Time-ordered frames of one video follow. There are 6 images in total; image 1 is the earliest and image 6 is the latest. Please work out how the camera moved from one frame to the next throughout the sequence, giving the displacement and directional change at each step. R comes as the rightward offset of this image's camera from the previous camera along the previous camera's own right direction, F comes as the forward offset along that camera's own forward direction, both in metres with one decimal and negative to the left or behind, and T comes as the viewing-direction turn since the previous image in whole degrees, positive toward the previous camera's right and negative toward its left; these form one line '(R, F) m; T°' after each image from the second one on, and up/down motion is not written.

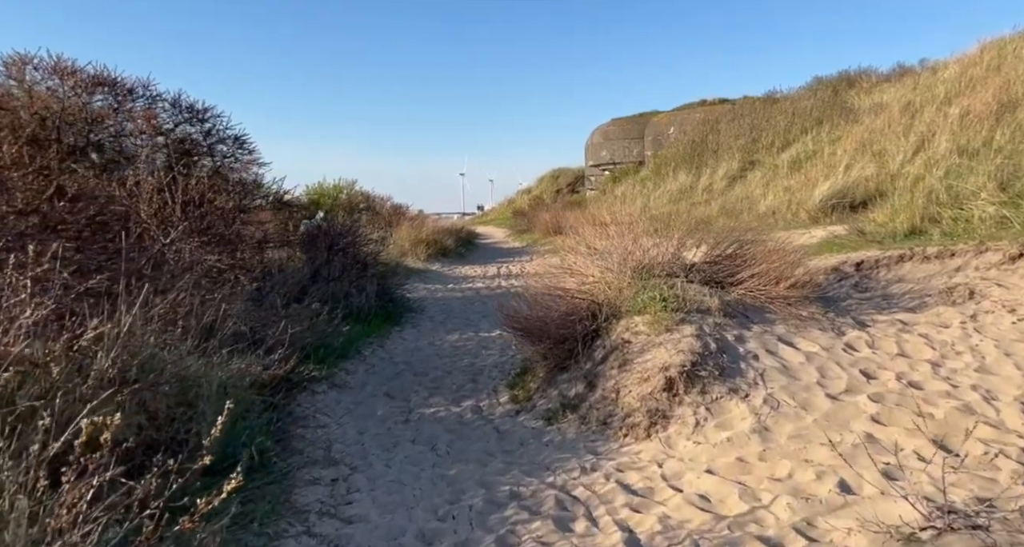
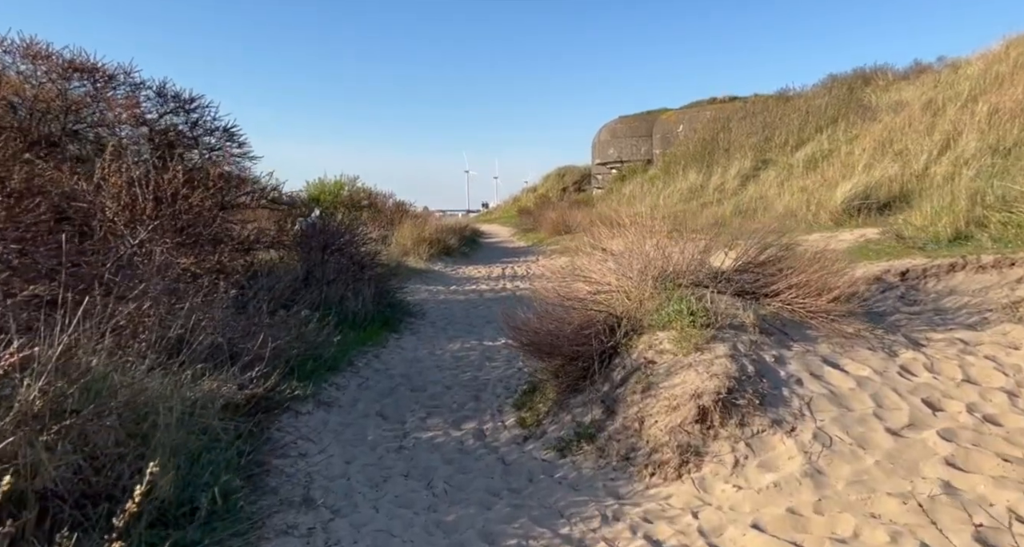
(0.0, +0.5) m; 0°
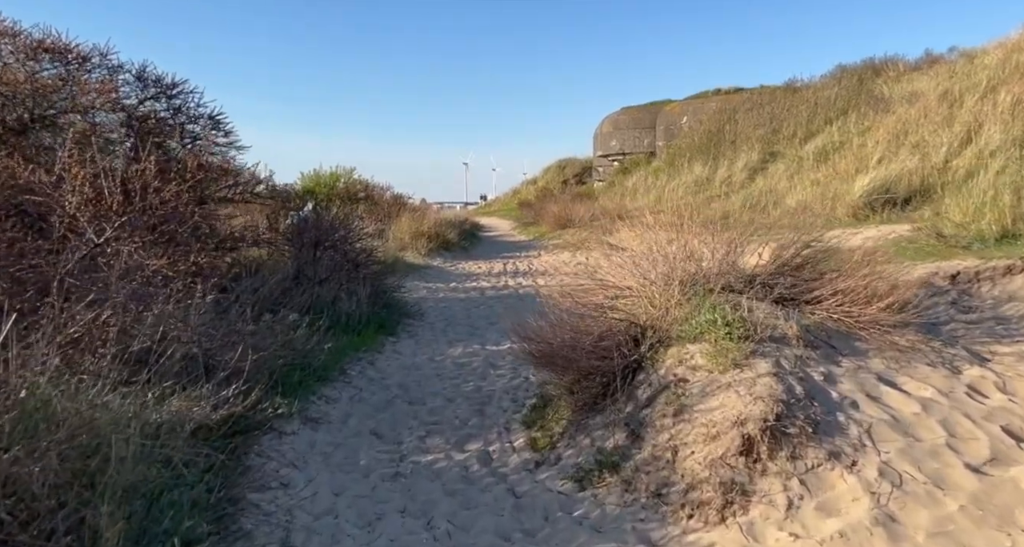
(-0.1, +0.5) m; 0°
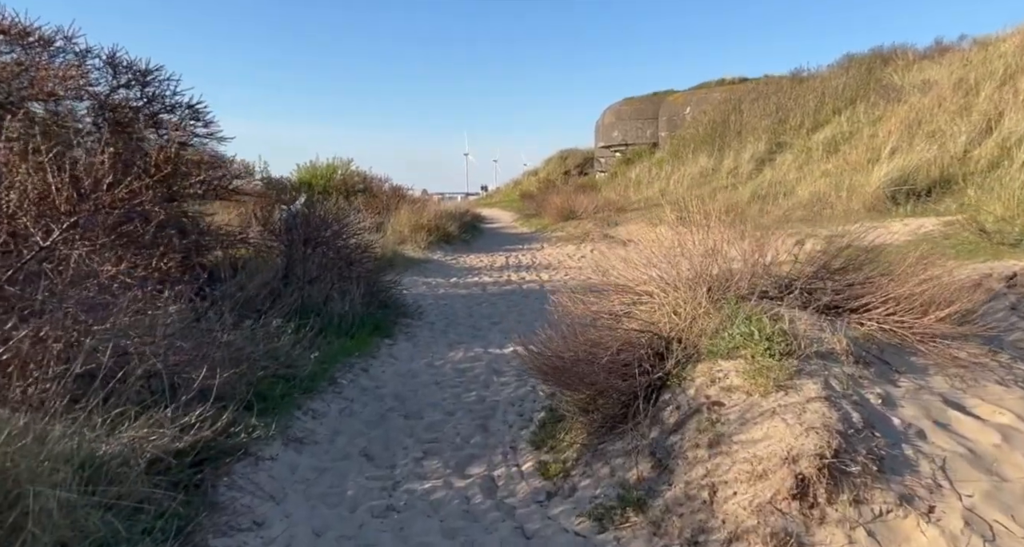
(0.0, +0.4) m; 0°
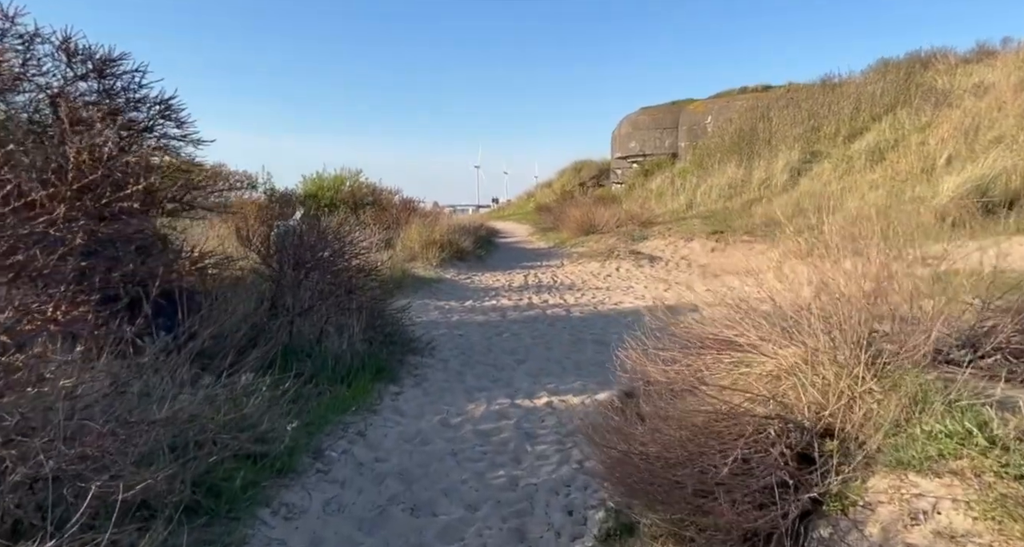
(-0.1, +1.1) m; -1°
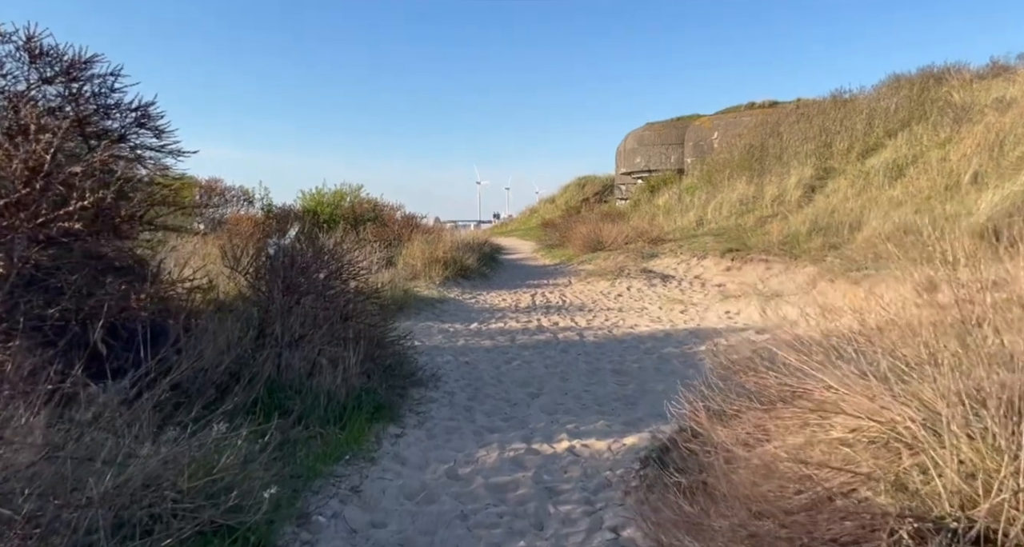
(-0.1, +0.6) m; 0°
